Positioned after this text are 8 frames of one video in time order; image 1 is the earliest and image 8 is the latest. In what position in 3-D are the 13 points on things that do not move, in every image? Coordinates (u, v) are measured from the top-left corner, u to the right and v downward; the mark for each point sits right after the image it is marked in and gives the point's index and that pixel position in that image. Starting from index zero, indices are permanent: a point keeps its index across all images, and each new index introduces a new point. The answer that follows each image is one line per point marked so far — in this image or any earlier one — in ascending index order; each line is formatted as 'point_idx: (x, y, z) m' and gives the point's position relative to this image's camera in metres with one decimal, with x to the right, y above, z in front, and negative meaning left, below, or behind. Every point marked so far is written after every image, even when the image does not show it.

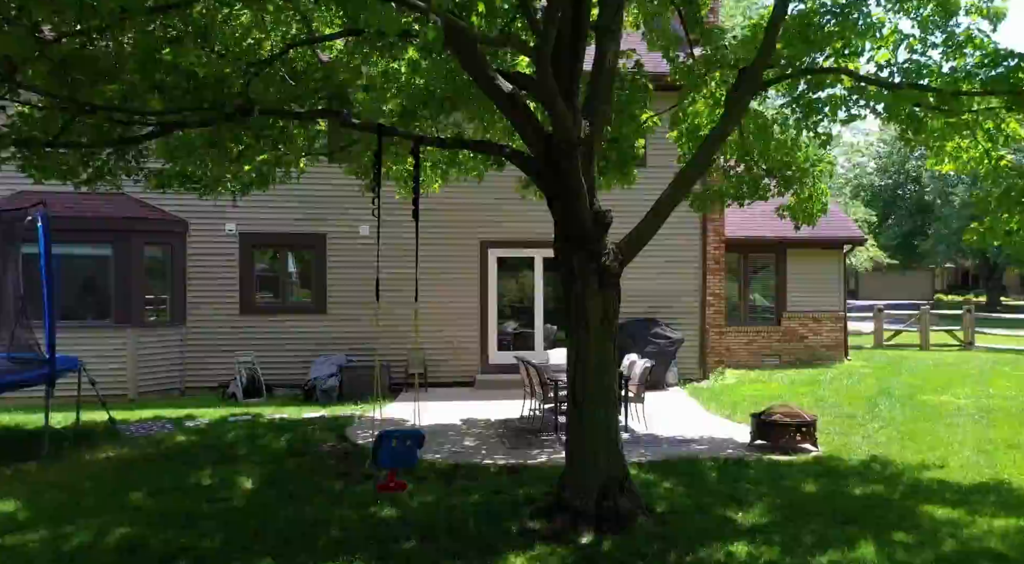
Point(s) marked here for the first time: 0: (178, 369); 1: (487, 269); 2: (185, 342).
0: (-4.5, -1.2, +10.0) m
1: (-0.3, +0.2, +10.5) m
2: (-4.5, -0.8, +10.1) m
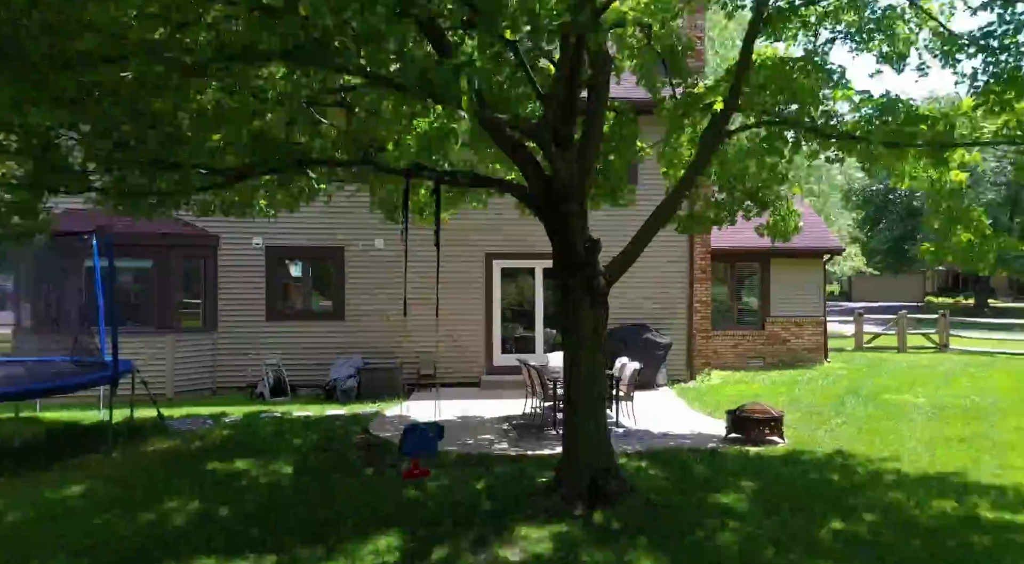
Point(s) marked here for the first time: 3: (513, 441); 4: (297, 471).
0: (-4.5, -1.3, +10.9) m
1: (-0.3, 0.0, +11.5) m
2: (-4.4, -1.0, +11.0) m
3: (0.0, -1.7, +8.0) m
4: (-2.0, -1.8, +6.9) m
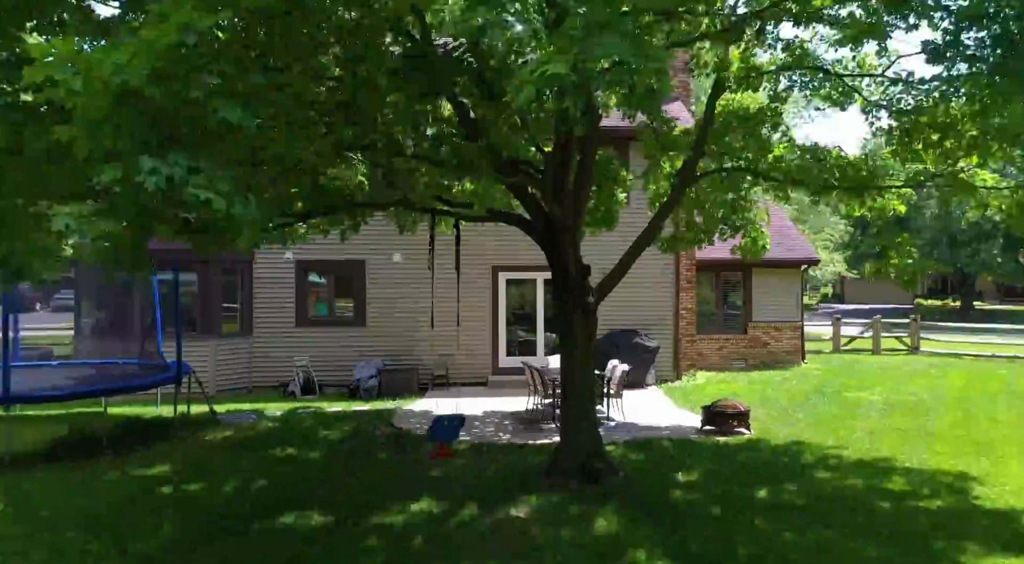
0: (-4.4, -1.5, +12.2) m
1: (-0.2, -0.1, +12.8) m
2: (-4.4, -1.1, +12.3) m
3: (+0.1, -1.9, +9.3) m
4: (-2.0, -1.9, +8.3) m
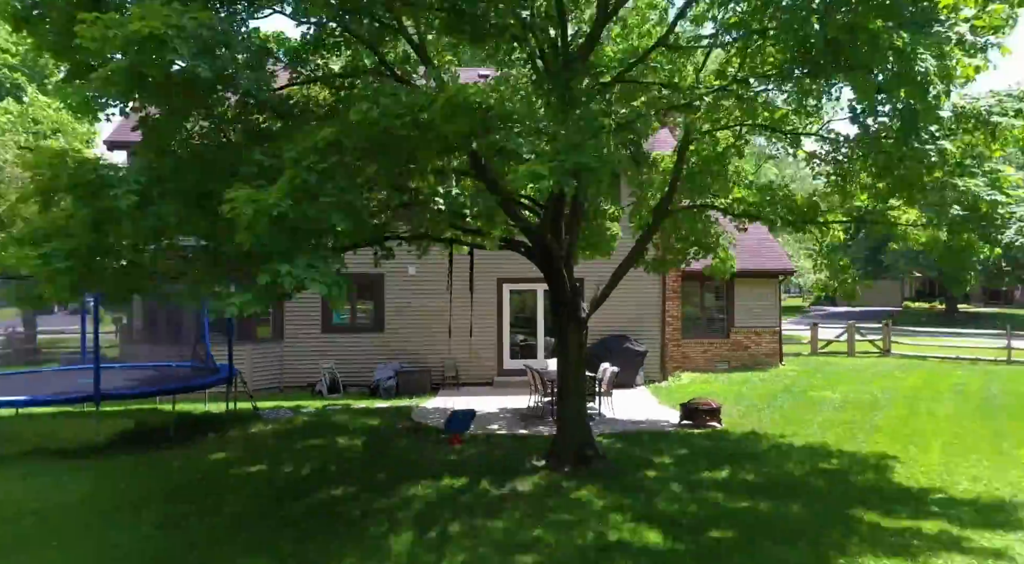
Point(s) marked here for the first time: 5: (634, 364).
0: (-4.4, -1.7, +13.7) m
1: (-0.2, -0.3, +14.3) m
2: (-4.3, -1.3, +13.8) m
3: (+0.1, -2.1, +10.7) m
4: (-1.9, -2.2, +9.7) m
5: (+2.3, -1.5, +13.8) m
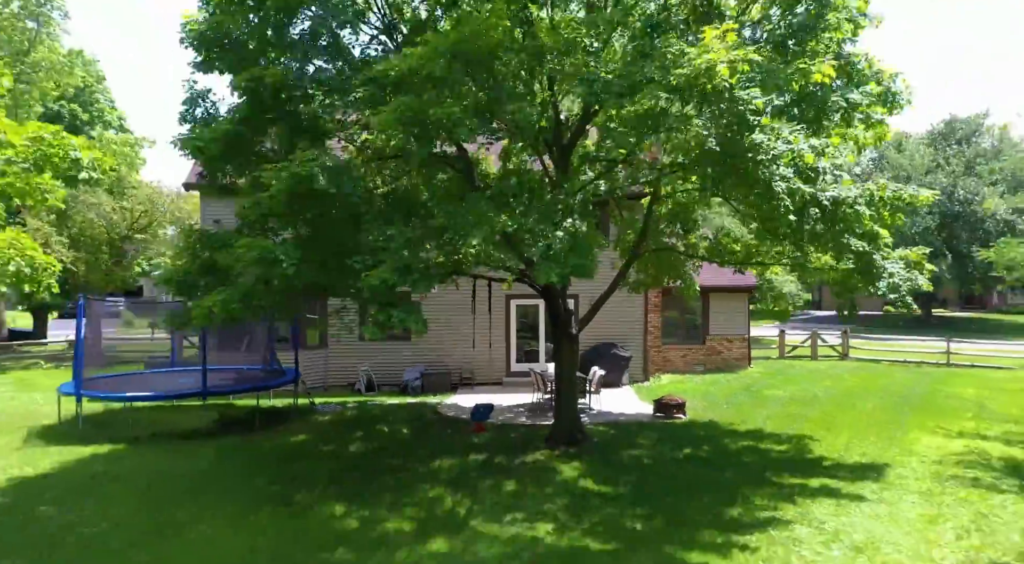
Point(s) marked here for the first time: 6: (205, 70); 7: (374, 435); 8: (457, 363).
0: (-4.2, -2.1, +16.4) m
1: (0.0, -0.7, +17.0) m
2: (-4.2, -1.7, +16.5) m
3: (+0.3, -2.5, +13.4) m
4: (-1.8, -2.5, +12.4) m
5: (+2.4, -1.9, +16.5) m
6: (-3.5, +3.1, +9.1) m
7: (-2.3, -2.5, +12.1) m
8: (-1.3, -1.8, +16.8) m
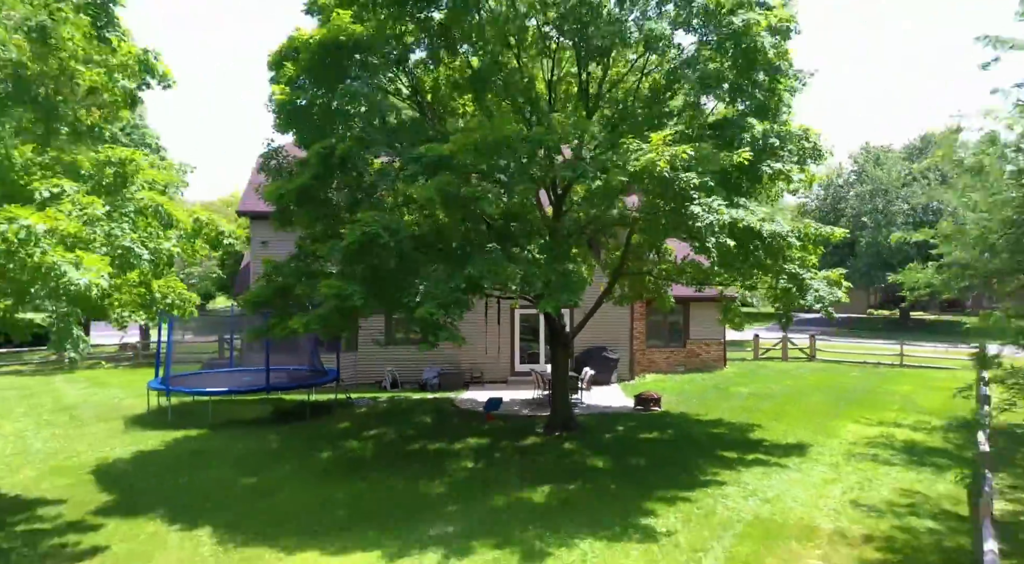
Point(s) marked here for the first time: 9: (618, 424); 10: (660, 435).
0: (-4.1, -2.4, +19.1) m
1: (+0.1, -1.0, +19.6) m
2: (-4.1, -2.0, +19.2) m
3: (+0.4, -2.8, +16.1) m
4: (-1.7, -2.8, +15.1) m
5: (+2.5, -2.2, +19.1) m
6: (-3.4, +2.8, +11.8) m
7: (-2.2, -2.9, +14.8) m
8: (-1.2, -2.2, +19.4) m
9: (+2.1, -2.8, +14.3) m
10: (+2.7, -2.8, +13.3) m
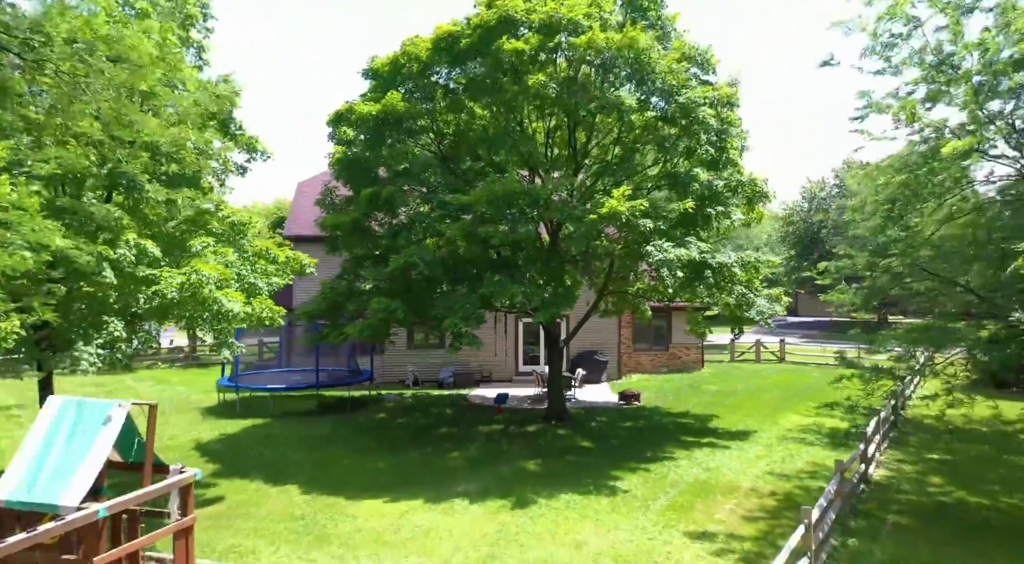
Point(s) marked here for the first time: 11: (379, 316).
0: (-4.0, -2.8, +22.3) m
1: (+0.2, -1.4, +22.8) m
2: (-4.0, -2.4, +22.4) m
3: (+0.5, -3.2, +19.3) m
4: (-1.6, -3.2, +18.3) m
5: (+2.6, -2.6, +22.3) m
6: (-3.3, +2.4, +15.0) m
7: (-2.1, -3.3, +18.0) m
8: (-1.0, -2.6, +22.6) m
9: (+2.1, -3.2, +17.5) m
10: (+2.8, -3.2, +16.5) m
11: (-2.5, -0.7, +14.0) m
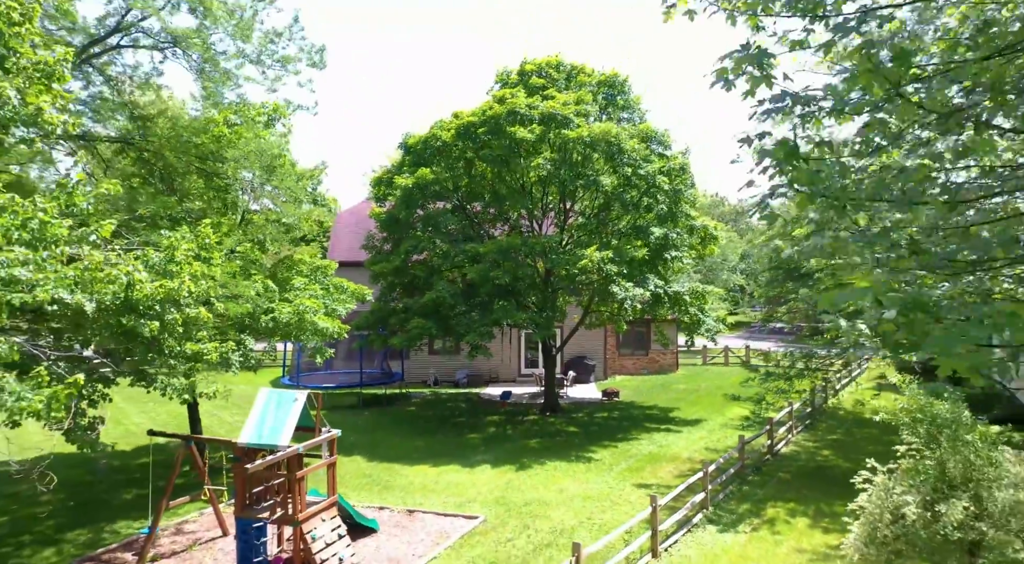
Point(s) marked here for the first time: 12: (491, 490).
0: (-3.9, -3.4, +26.8) m
1: (+0.3, -2.0, +27.3) m
2: (-3.9, -3.0, +26.9) m
3: (+0.6, -3.8, +23.8) m
4: (-1.5, -3.9, +22.8) m
5: (+2.7, -3.3, +26.8) m
6: (-3.3, +1.8, +19.5) m
7: (-2.0, -3.9, +22.4) m
8: (-0.9, -3.2, +27.1) m
9: (+2.2, -3.8, +22.0) m
10: (+2.9, -3.8, +20.9) m
11: (-2.4, -1.3, +18.5) m
12: (-0.4, -3.9, +13.8) m
